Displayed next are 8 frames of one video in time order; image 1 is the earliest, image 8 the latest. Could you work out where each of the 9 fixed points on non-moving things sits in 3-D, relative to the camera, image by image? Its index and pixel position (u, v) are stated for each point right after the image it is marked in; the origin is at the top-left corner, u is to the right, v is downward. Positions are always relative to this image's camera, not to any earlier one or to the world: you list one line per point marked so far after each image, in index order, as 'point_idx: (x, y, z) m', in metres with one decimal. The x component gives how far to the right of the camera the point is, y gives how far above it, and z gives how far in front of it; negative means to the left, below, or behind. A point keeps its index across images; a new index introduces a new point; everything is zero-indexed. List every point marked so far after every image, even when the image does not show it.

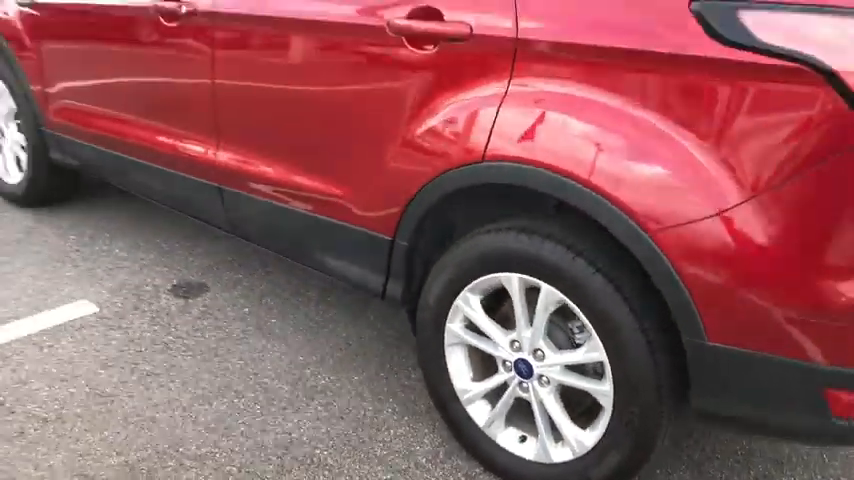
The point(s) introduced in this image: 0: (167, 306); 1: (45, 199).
0: (-1.0, -0.3, +3.1) m
1: (-1.9, +0.2, +4.0) m
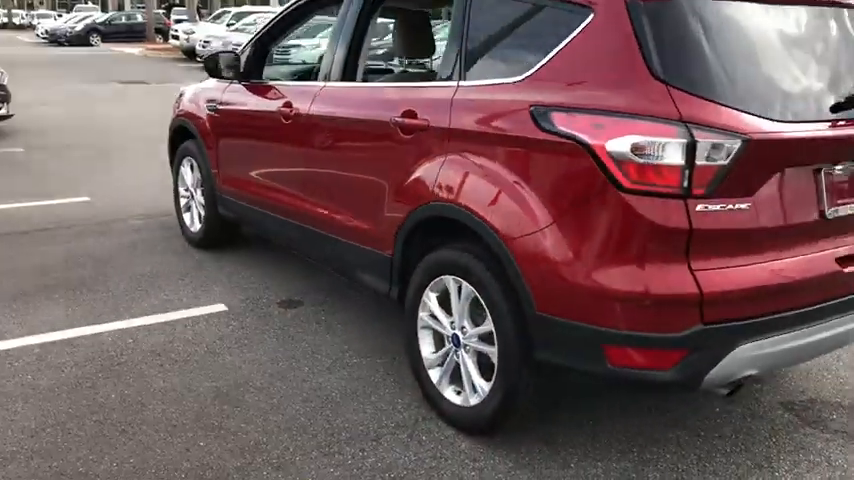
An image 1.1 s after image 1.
0: (-0.9, -0.4, +4.5) m
1: (-1.5, 0.0, +5.7) m
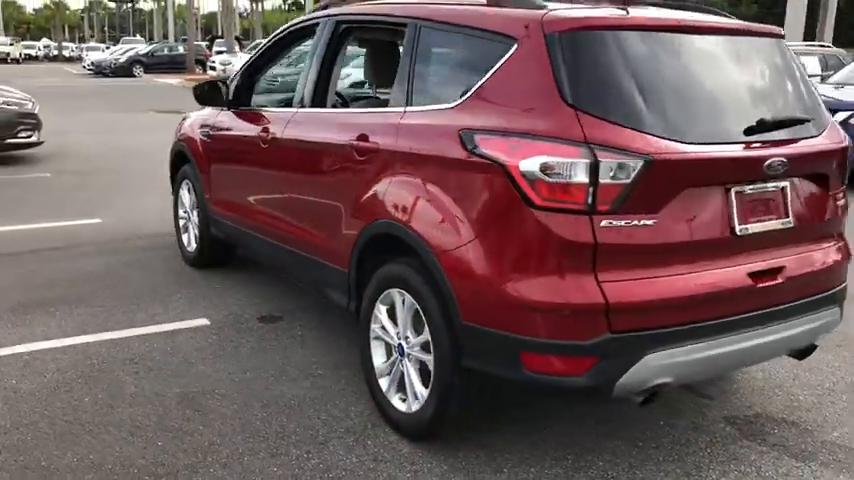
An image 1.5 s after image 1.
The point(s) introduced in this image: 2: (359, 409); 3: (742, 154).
0: (-1.1, -0.5, +4.8) m
1: (-1.6, -0.2, +5.9) m
2: (-0.3, -0.8, +3.7) m
3: (+1.2, +0.3, +3.0) m
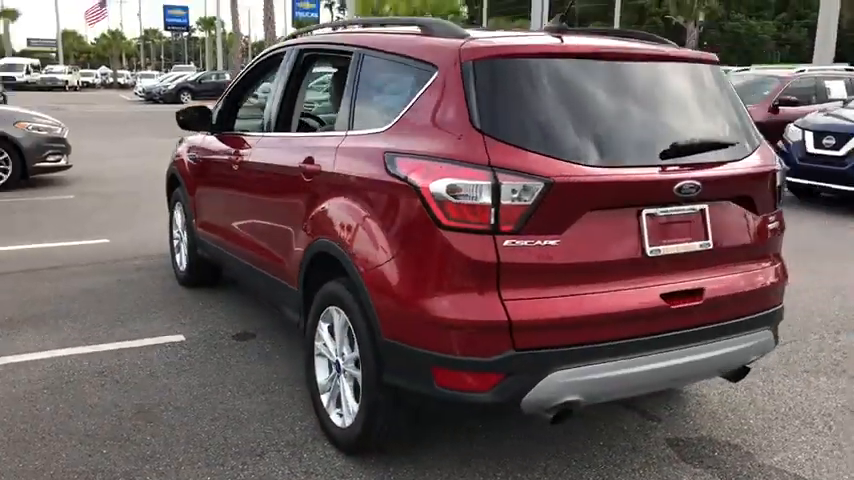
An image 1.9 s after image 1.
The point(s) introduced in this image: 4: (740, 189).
0: (-1.3, -0.6, +5.0) m
1: (-1.8, -0.3, +6.1) m
2: (-0.6, -0.9, +3.8) m
3: (+0.9, +0.2, +3.1) m
4: (+1.3, +0.2, +3.3) m
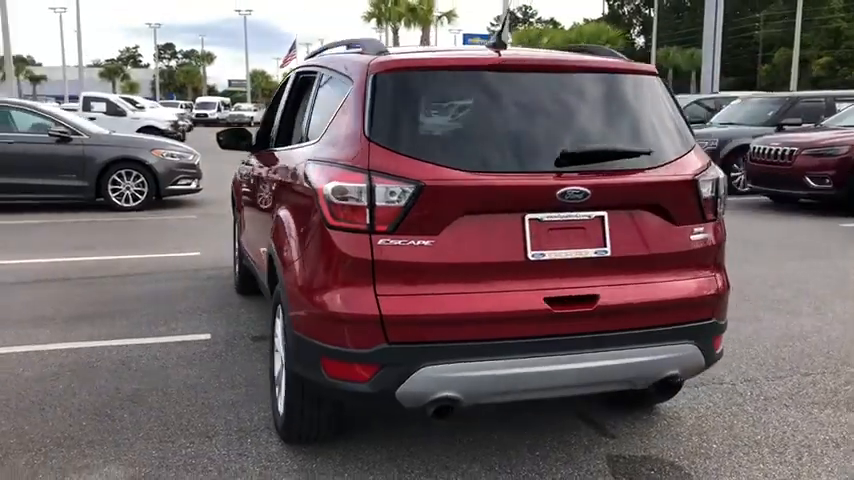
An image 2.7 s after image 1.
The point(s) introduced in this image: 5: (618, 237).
0: (-1.3, -0.7, +5.4) m
1: (-1.5, -0.4, +6.7) m
2: (-0.9, -0.9, +4.2) m
3: (+0.4, +0.2, +3.1) m
4: (+0.9, +0.2, +3.3) m
5: (+0.8, 0.0, +3.2) m
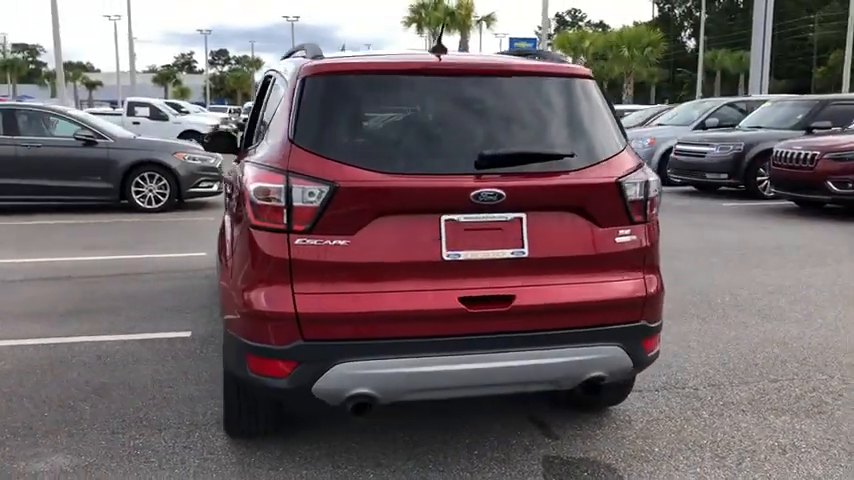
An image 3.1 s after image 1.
0: (-1.5, -0.7, +5.5) m
1: (-1.6, -0.4, +6.8) m
2: (-1.1, -0.9, +4.3) m
3: (+0.1, +0.2, +3.2) m
4: (+0.6, +0.2, +3.3) m
5: (+0.5, 0.0, +3.3) m
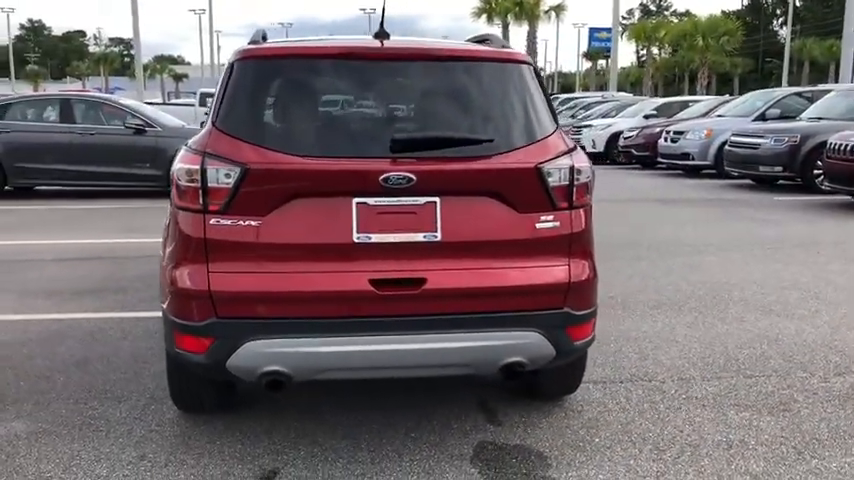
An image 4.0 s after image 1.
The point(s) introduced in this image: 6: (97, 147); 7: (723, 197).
0: (-1.6, -0.6, +5.7) m
1: (-1.6, -0.3, +7.0) m
2: (-1.4, -0.8, +4.4) m
3: (-0.2, +0.3, +3.2) m
4: (+0.3, +0.2, +3.3) m
5: (+0.1, +0.1, +3.3) m
6: (-5.2, +1.5, +12.5) m
7: (+5.0, +0.7, +13.3) m
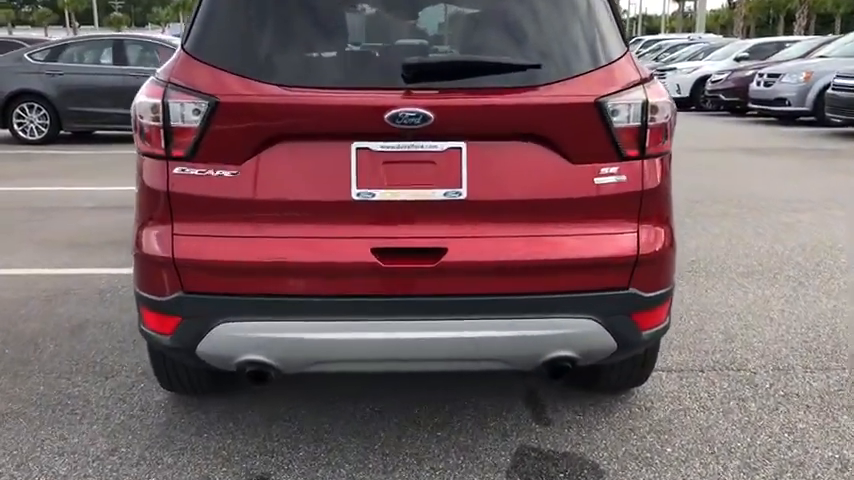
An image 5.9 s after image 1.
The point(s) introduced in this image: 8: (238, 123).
0: (-1.3, -0.3, +5.1) m
1: (-1.2, +0.1, +6.4) m
2: (-1.2, -0.6, +3.9) m
3: (-0.2, +0.4, +2.4) m
4: (+0.3, +0.4, +2.5) m
5: (+0.2, +0.2, +2.5) m
6: (-4.2, +2.3, +12.1) m
7: (+6.0, +1.4, +12.0) m
8: (-0.6, +0.4, +2.5) m
